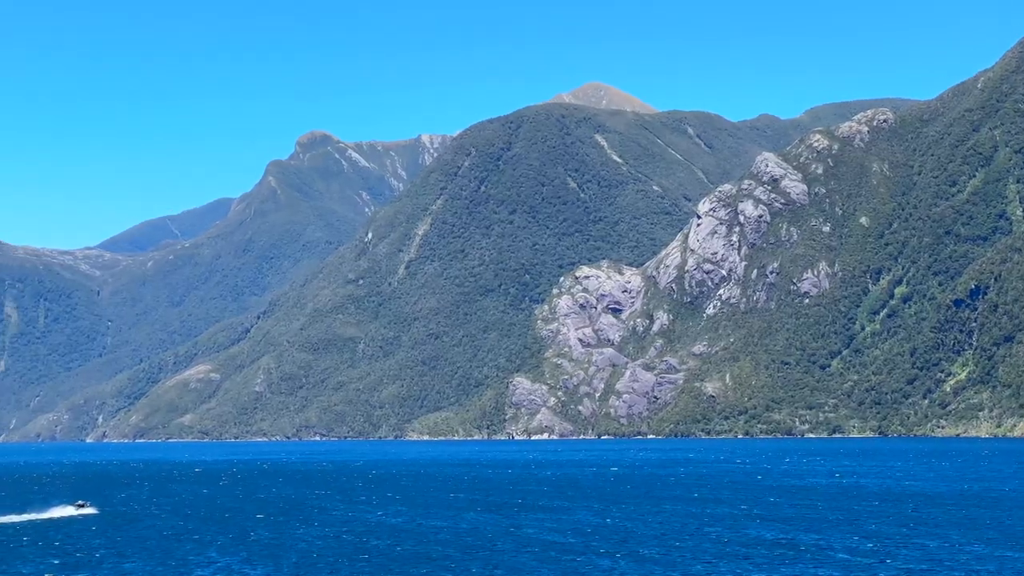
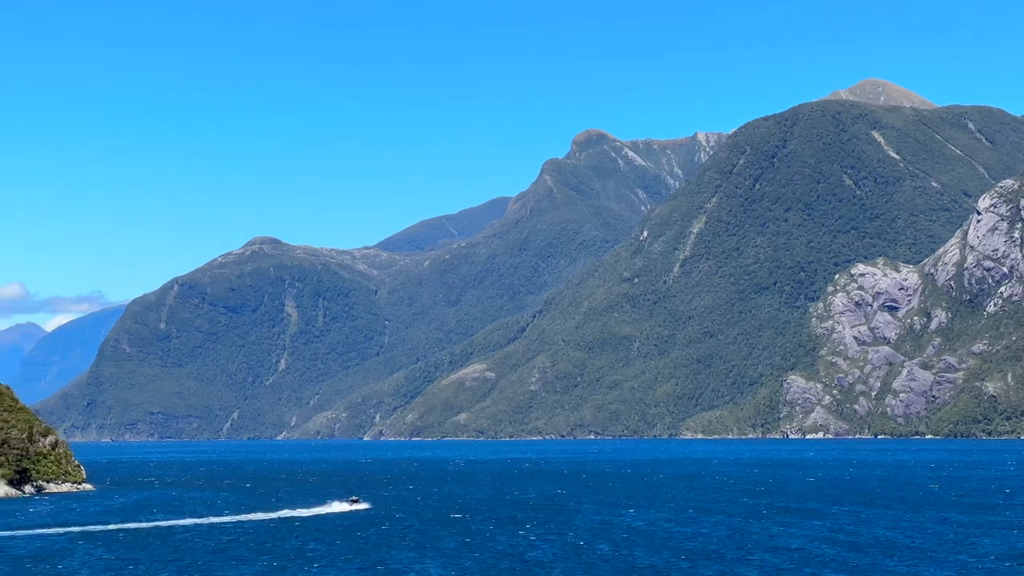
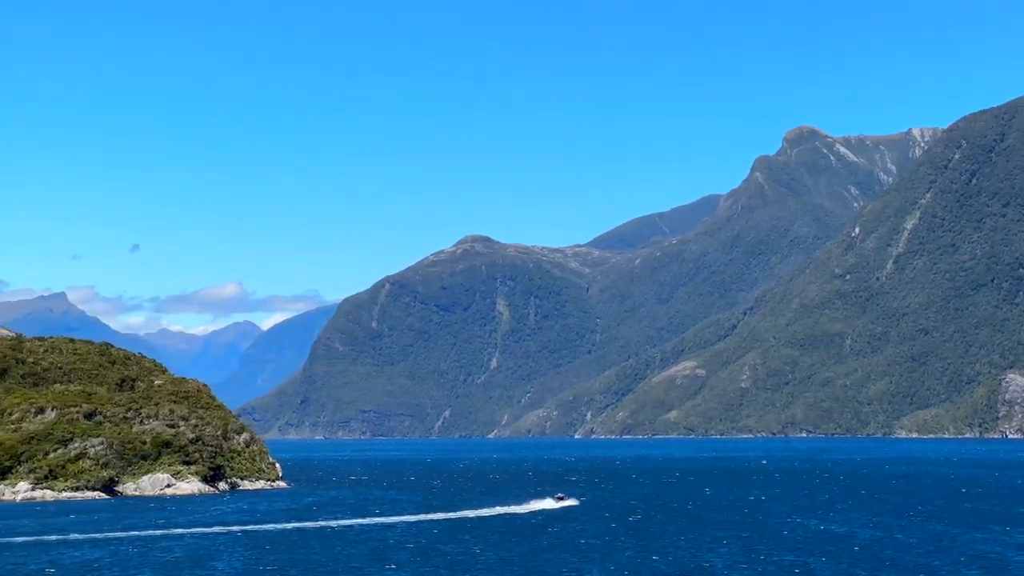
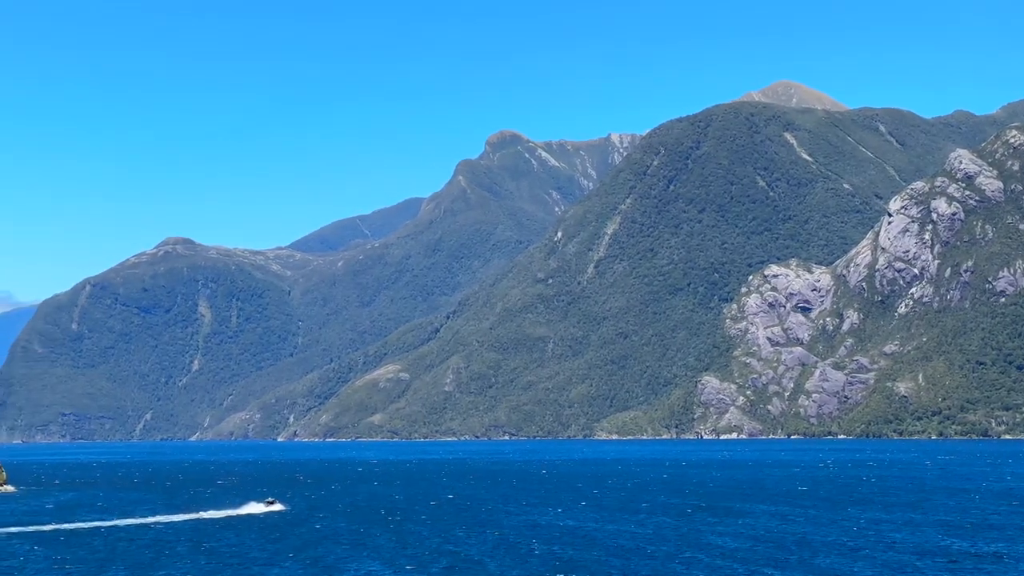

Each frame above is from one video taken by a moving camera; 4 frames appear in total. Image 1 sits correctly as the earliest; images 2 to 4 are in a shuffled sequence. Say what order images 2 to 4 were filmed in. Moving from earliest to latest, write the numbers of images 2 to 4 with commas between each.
4, 2, 3
